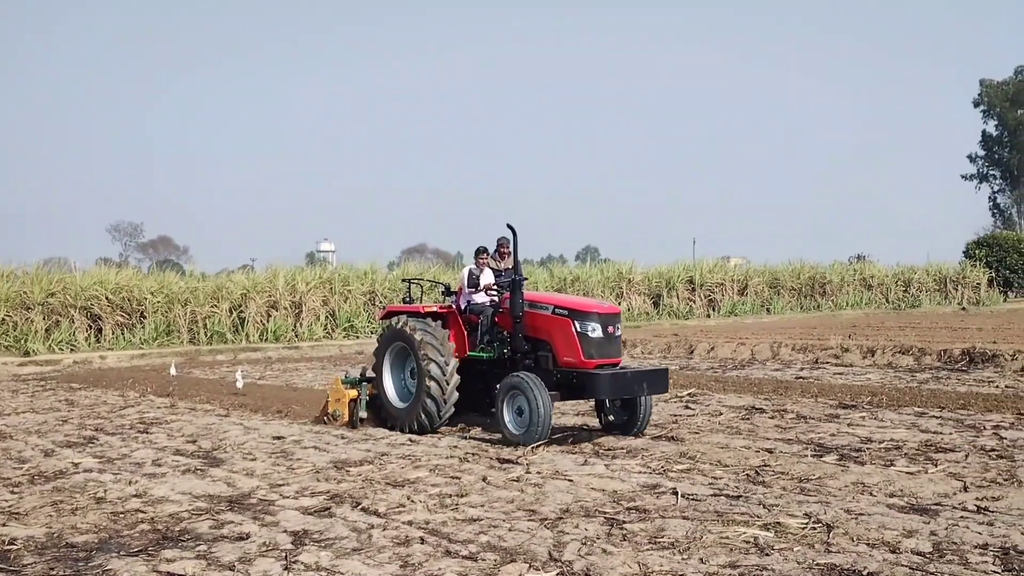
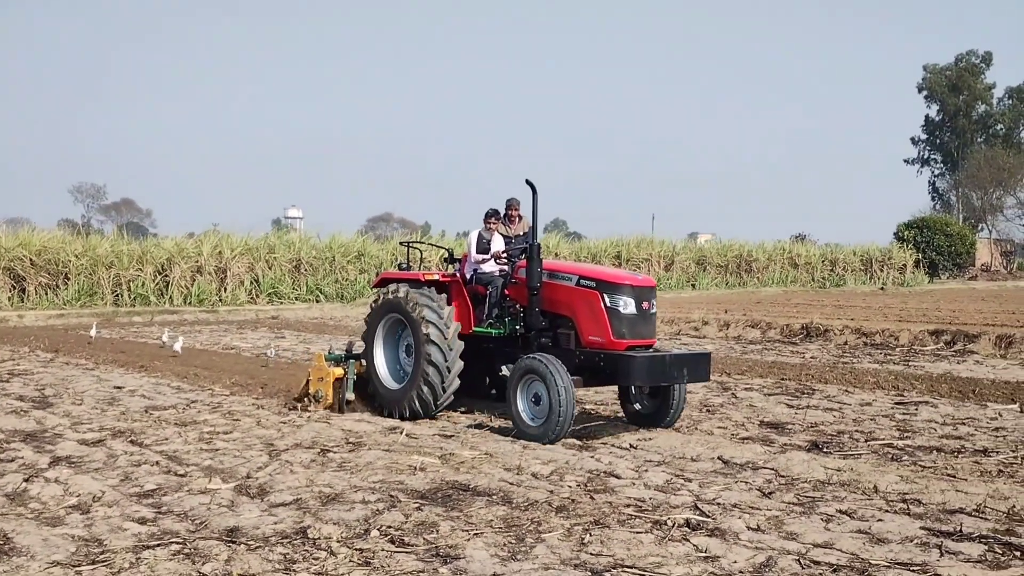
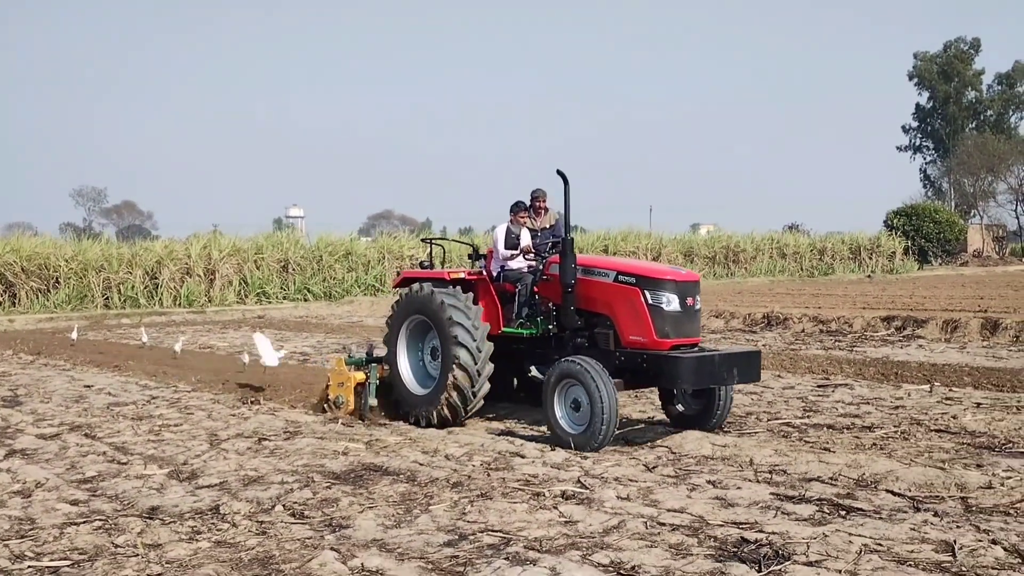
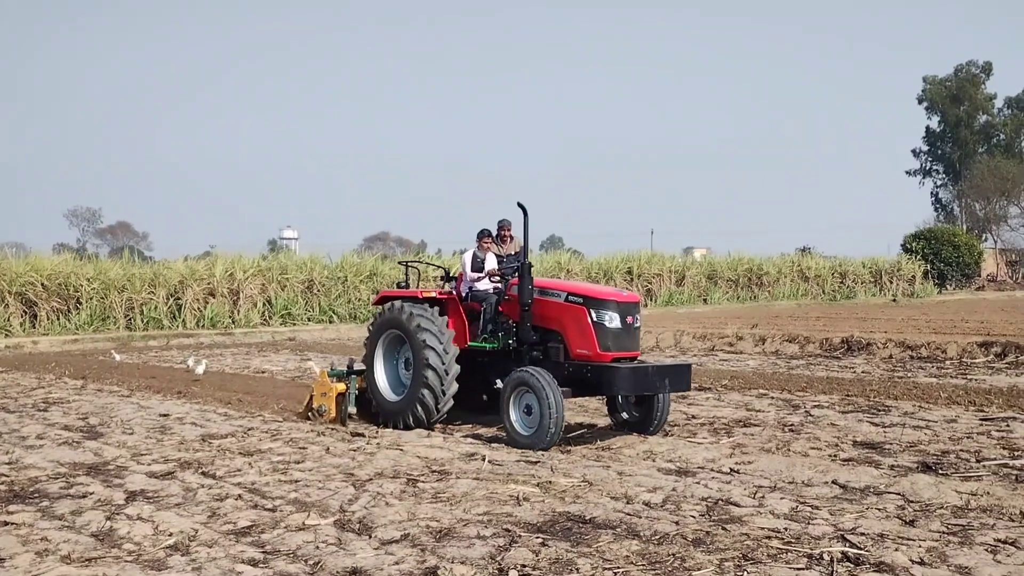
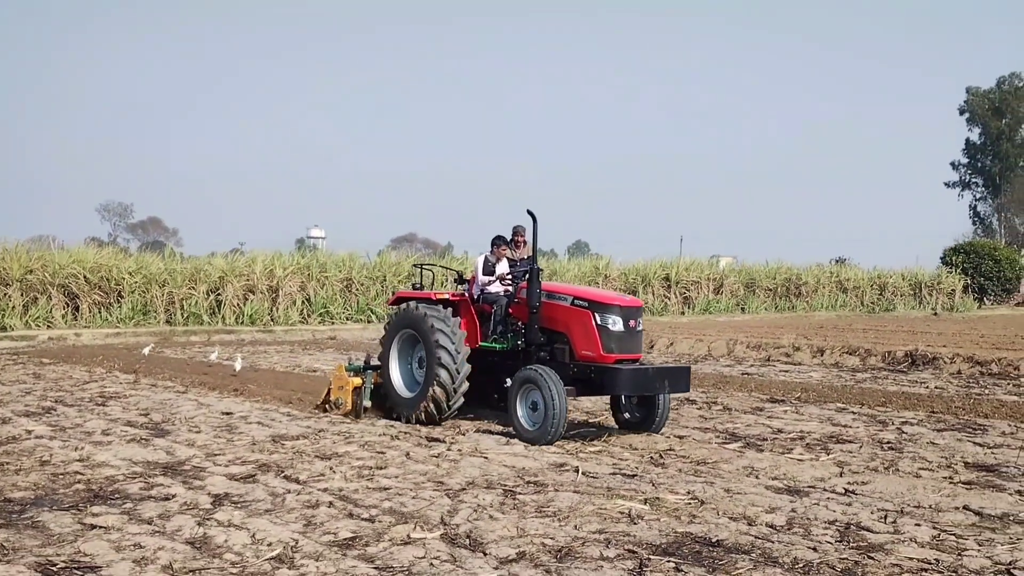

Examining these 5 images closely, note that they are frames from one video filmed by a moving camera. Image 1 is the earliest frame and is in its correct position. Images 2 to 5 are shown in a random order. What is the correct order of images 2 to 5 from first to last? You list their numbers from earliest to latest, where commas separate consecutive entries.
5, 4, 2, 3
